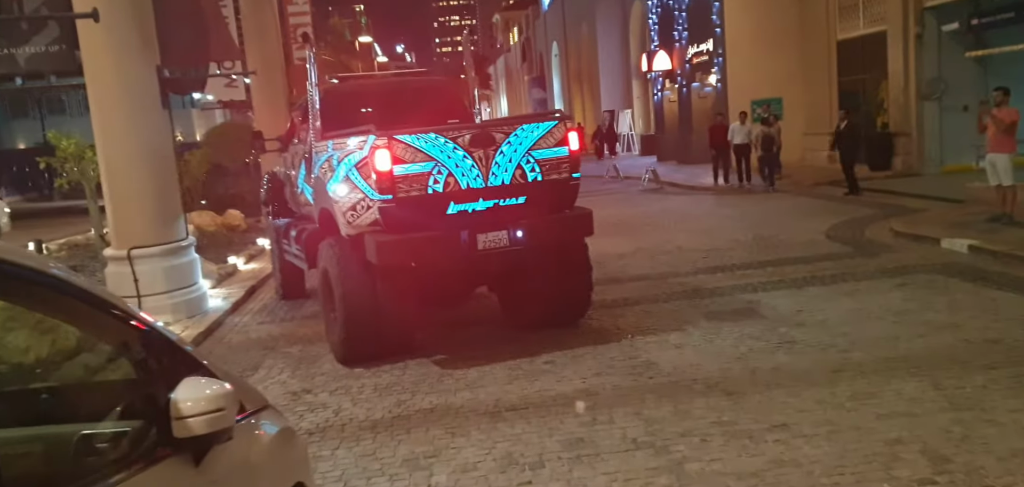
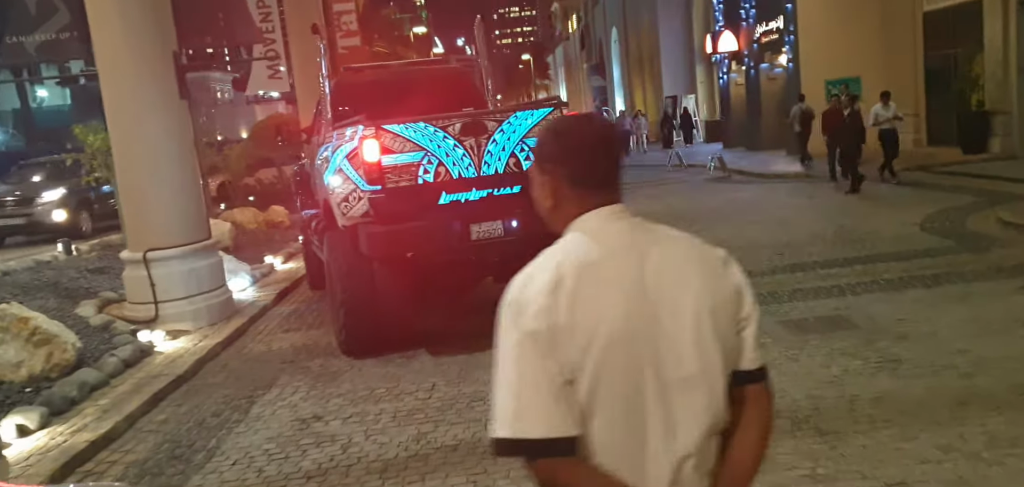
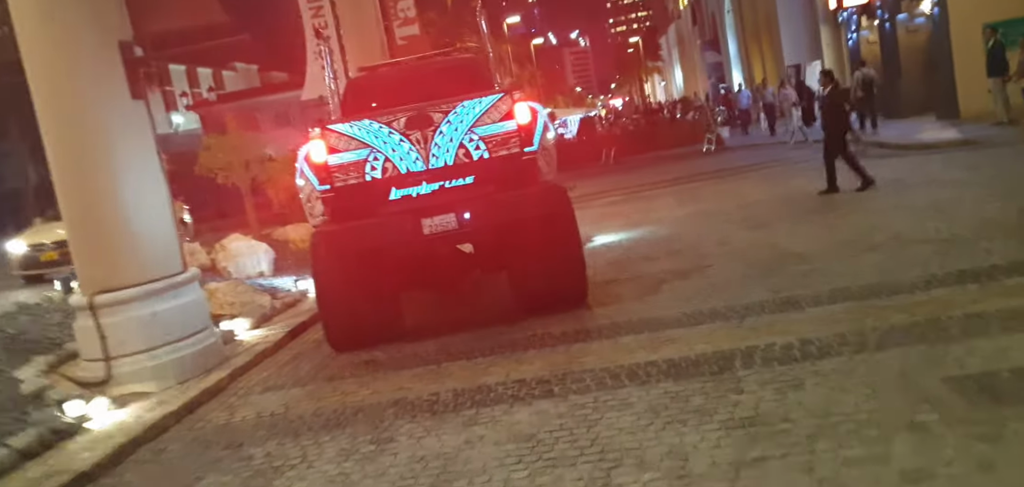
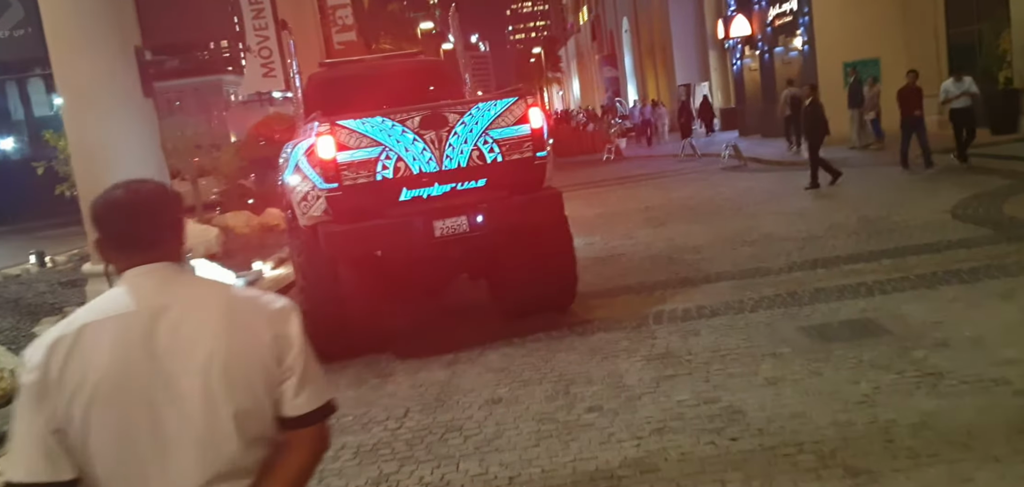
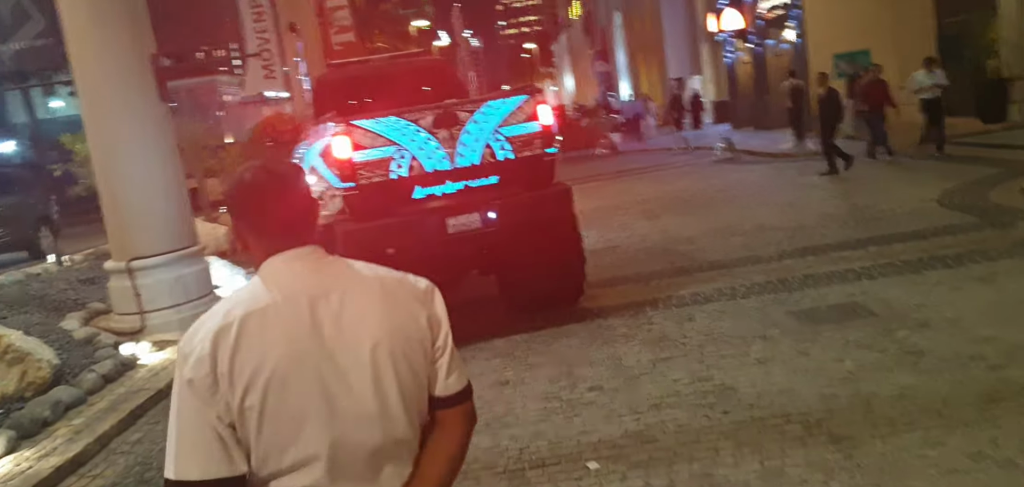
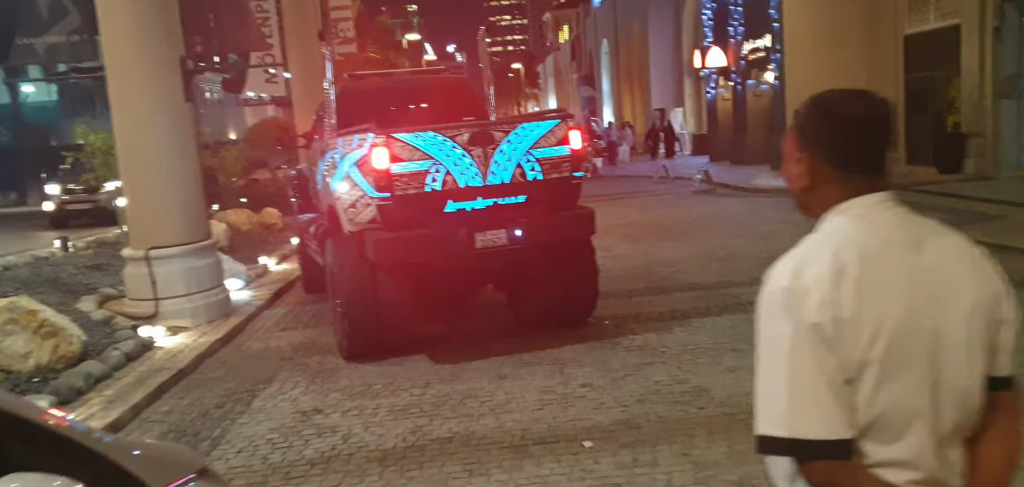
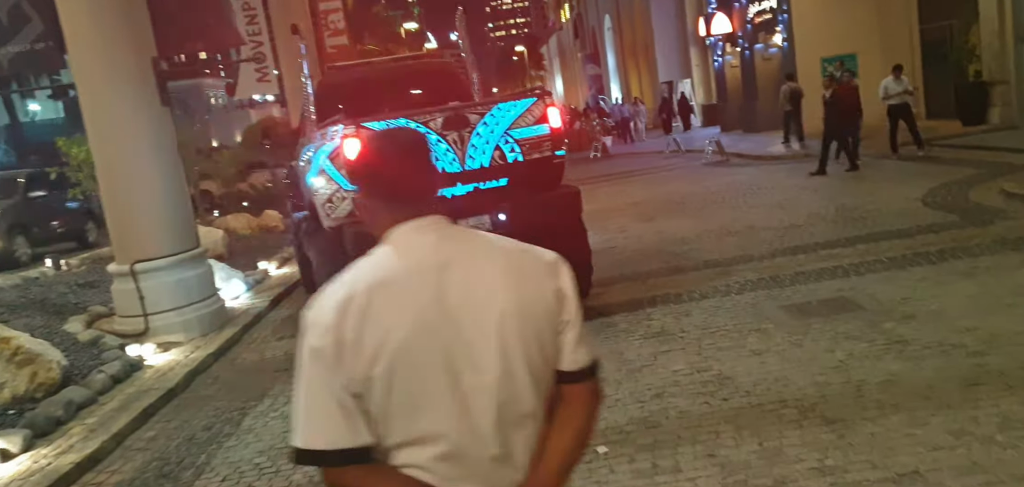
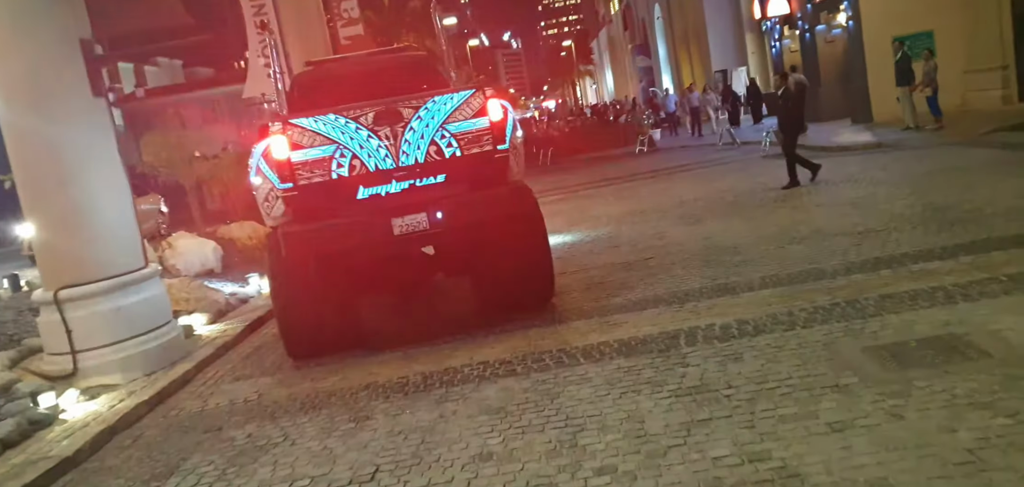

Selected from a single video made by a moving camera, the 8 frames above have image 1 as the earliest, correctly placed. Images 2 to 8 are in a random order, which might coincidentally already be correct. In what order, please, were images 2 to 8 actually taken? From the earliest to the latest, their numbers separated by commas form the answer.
6, 2, 7, 5, 4, 8, 3
